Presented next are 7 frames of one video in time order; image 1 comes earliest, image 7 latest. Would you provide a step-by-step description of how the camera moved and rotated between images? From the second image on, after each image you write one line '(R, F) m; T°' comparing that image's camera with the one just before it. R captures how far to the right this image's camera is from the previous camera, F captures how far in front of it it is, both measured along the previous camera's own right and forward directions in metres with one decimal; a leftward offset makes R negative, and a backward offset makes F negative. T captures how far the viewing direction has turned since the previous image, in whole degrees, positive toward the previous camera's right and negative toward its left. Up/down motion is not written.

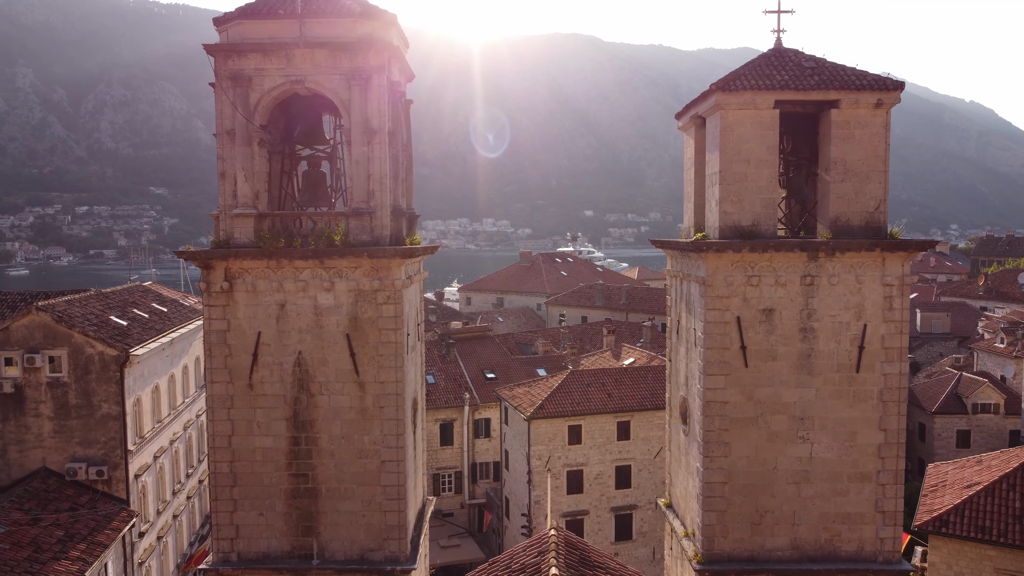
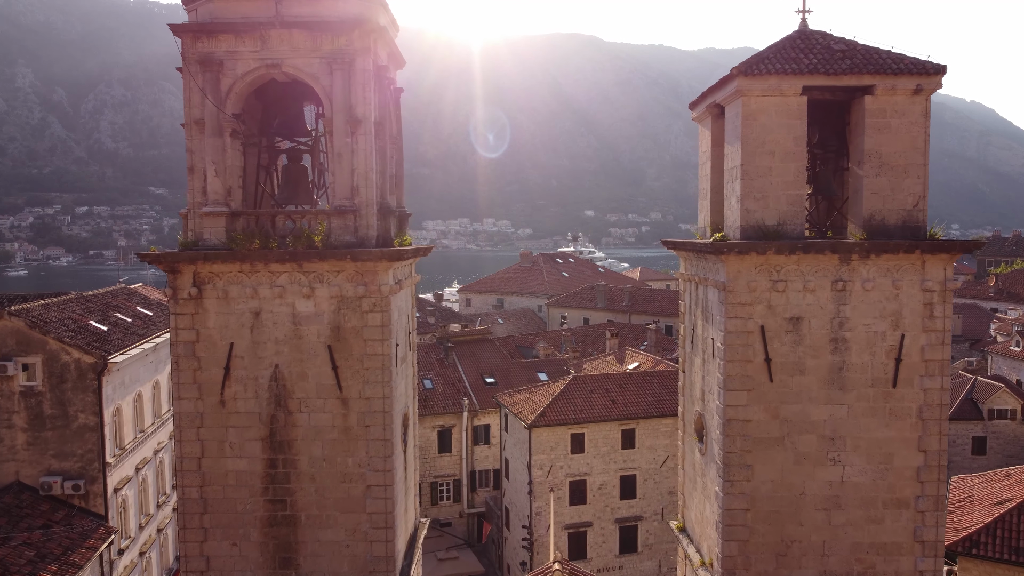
(0.0, +1.1) m; 0°
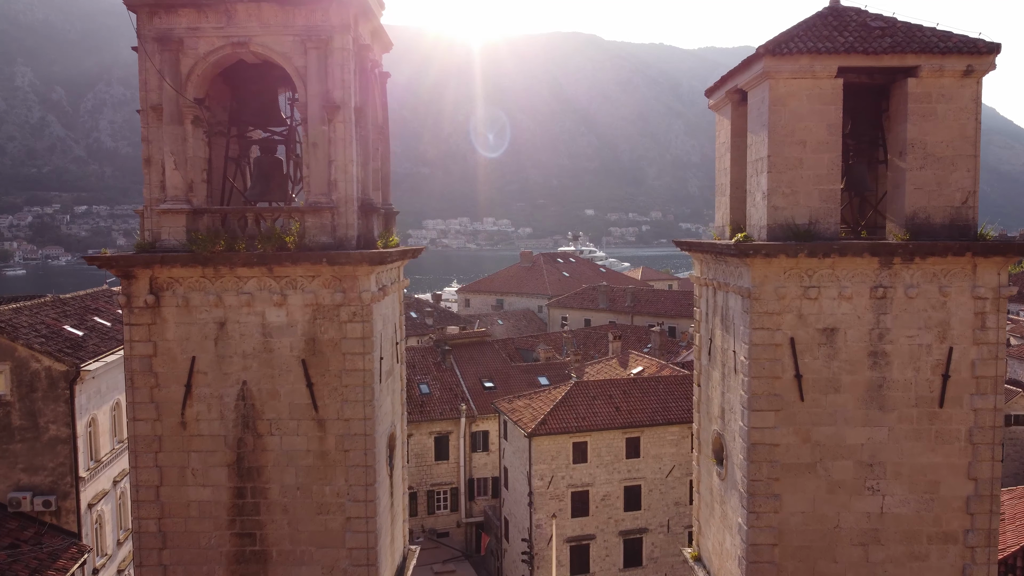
(0.0, +1.2) m; 0°
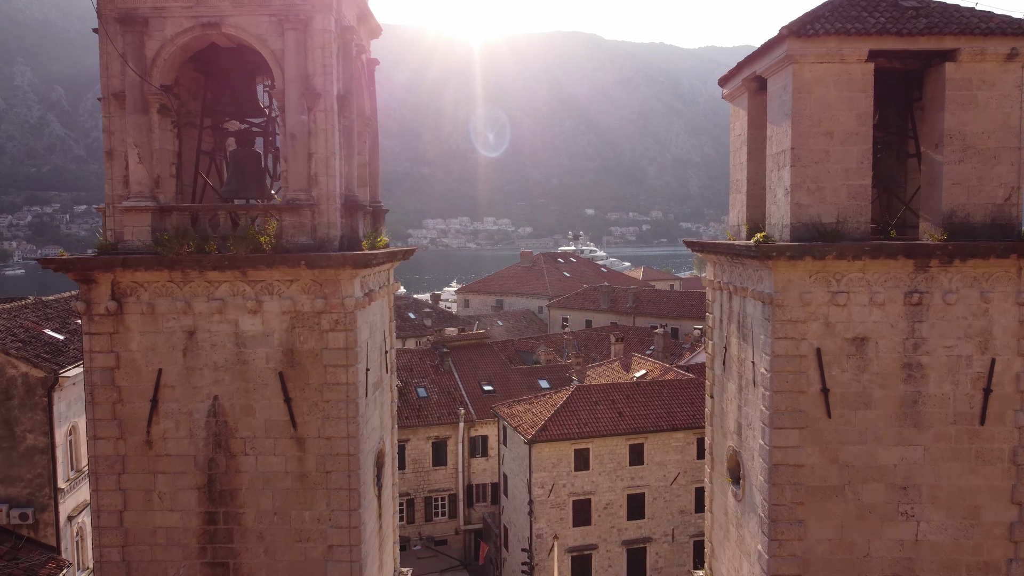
(0.0, +0.8) m; 0°
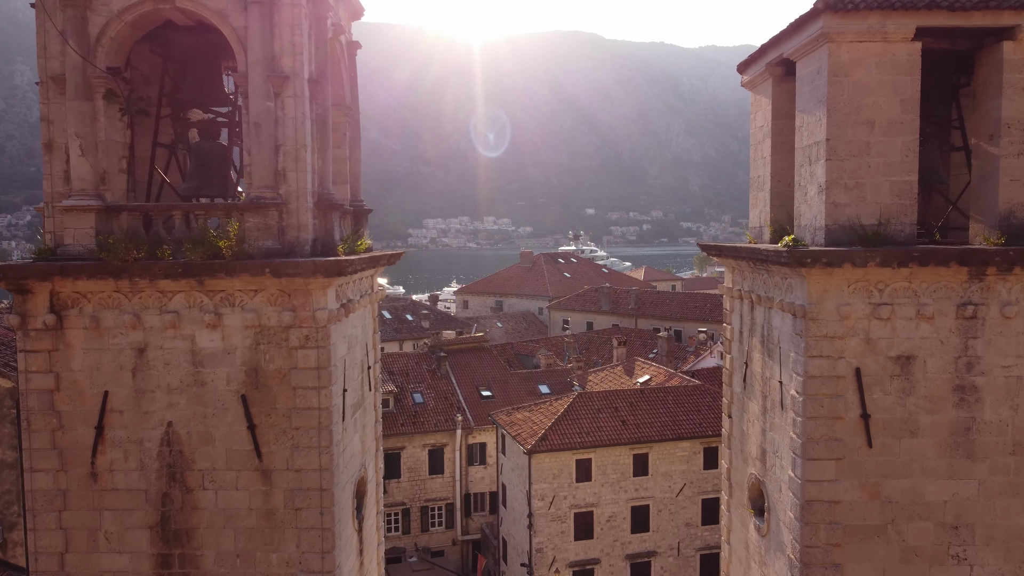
(0.0, +1.0) m; 0°
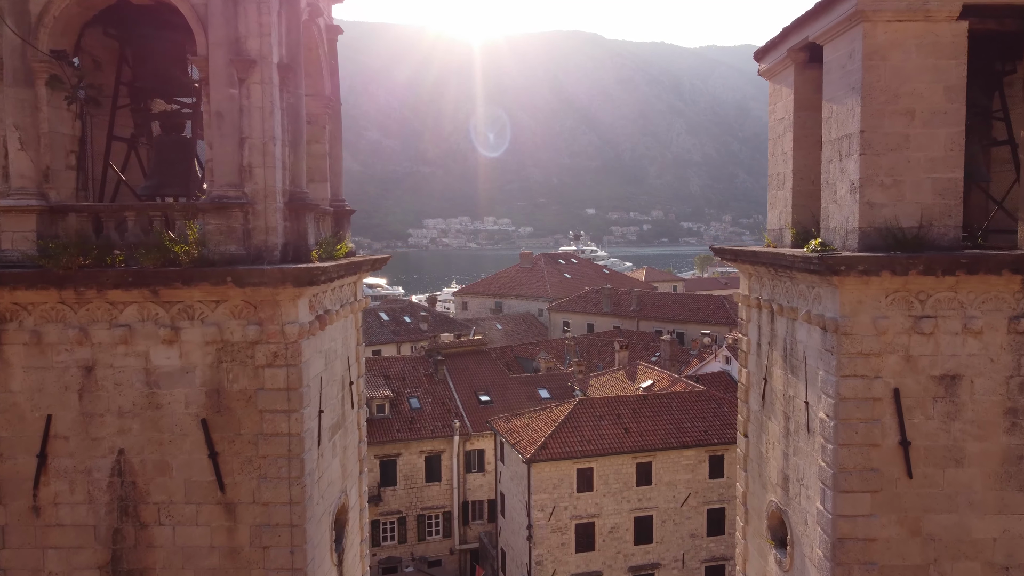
(0.0, +0.8) m; 0°
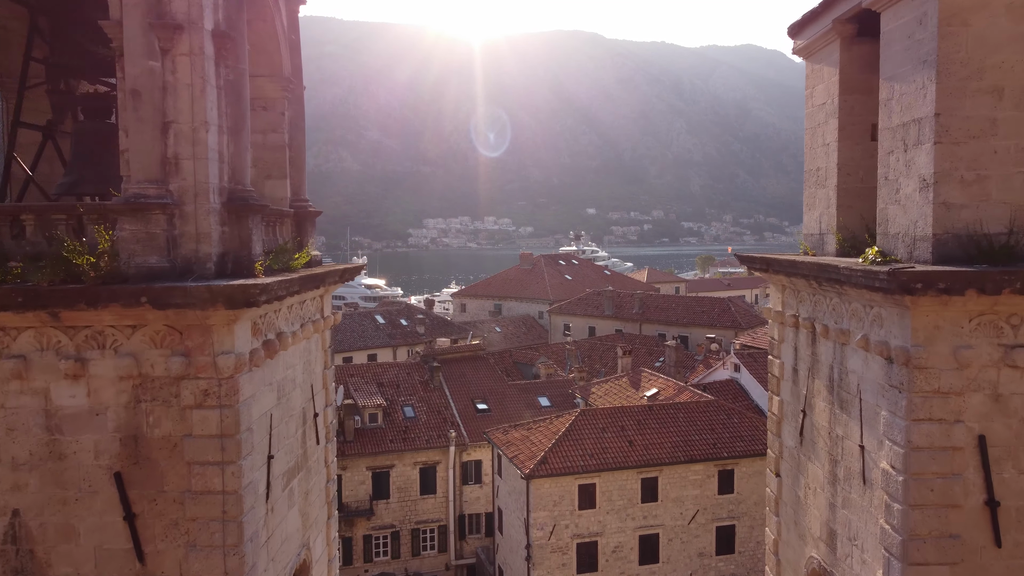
(0.0, +1.3) m; 0°
